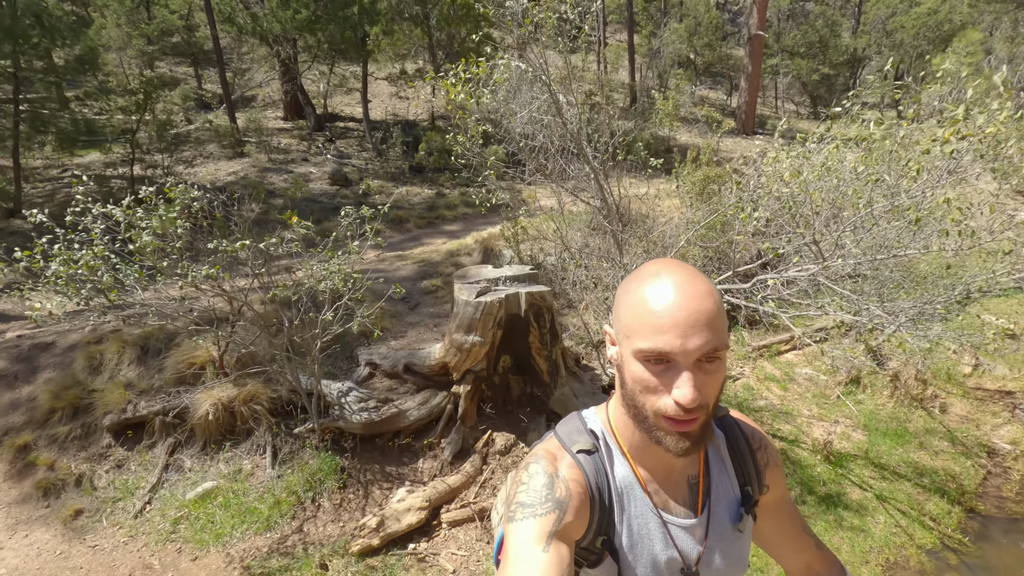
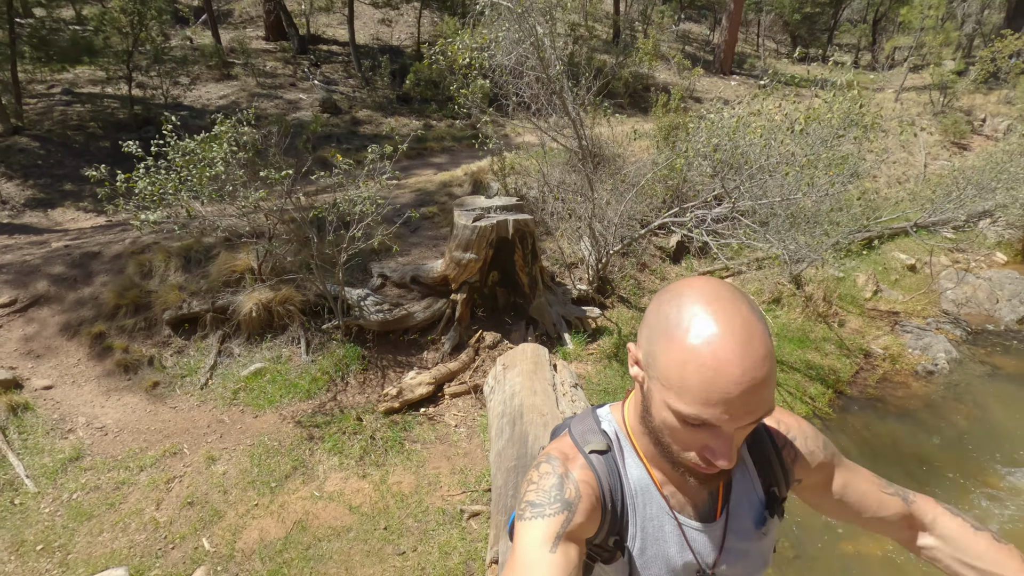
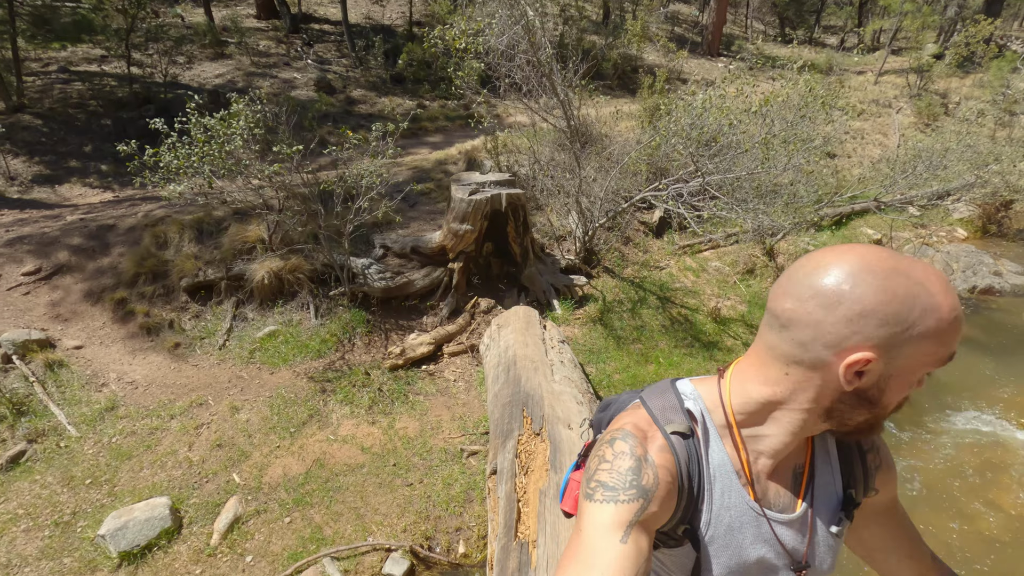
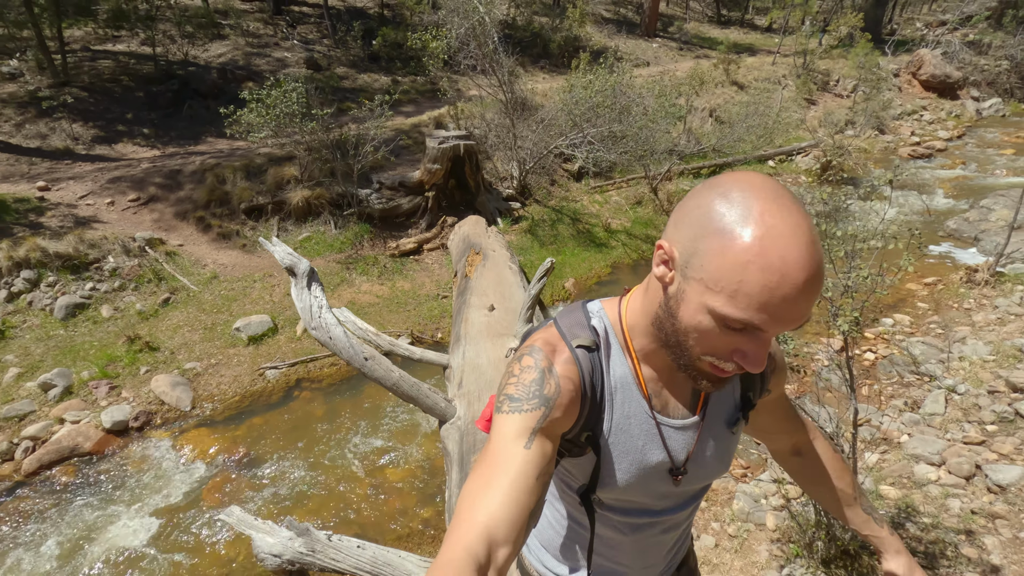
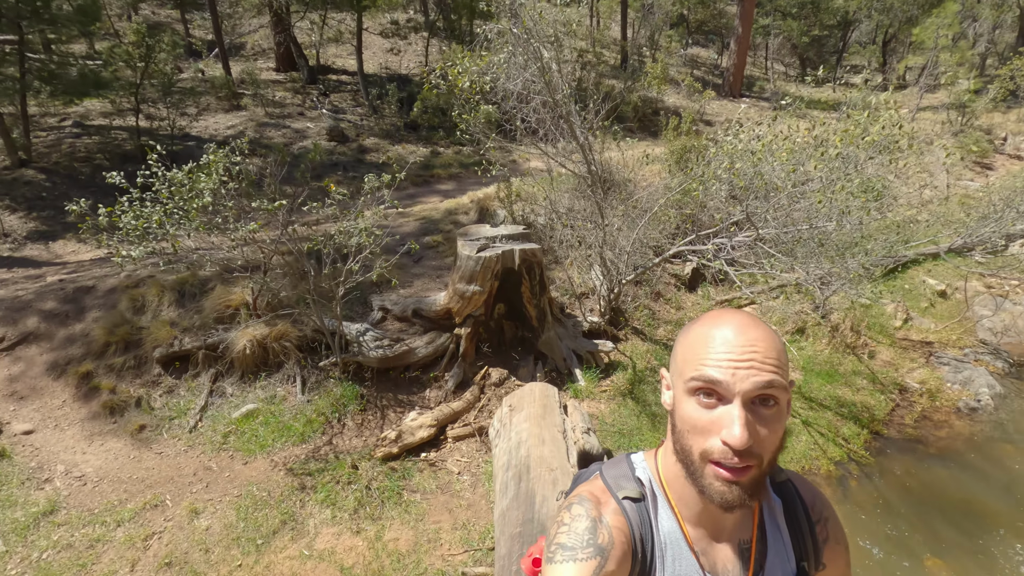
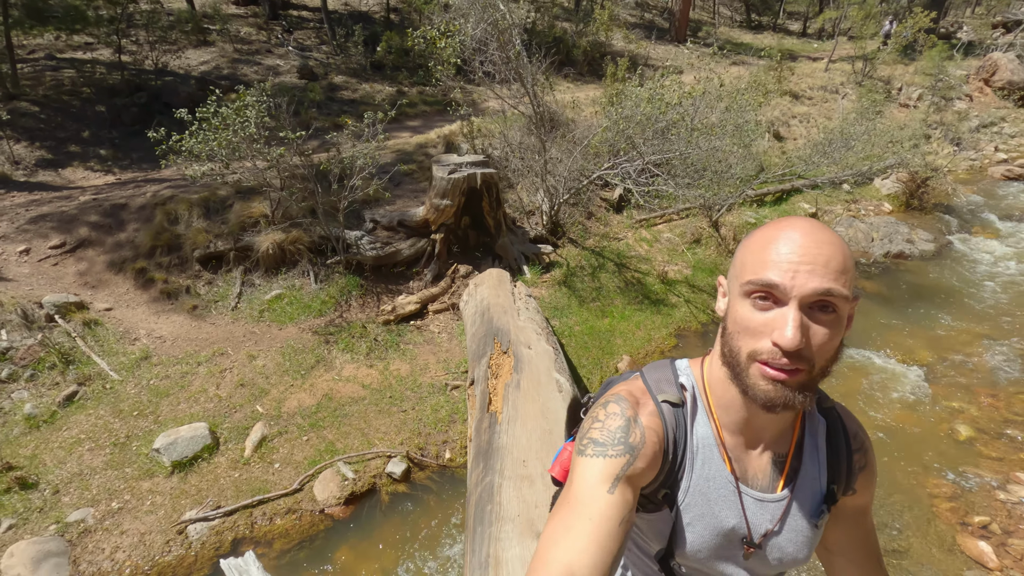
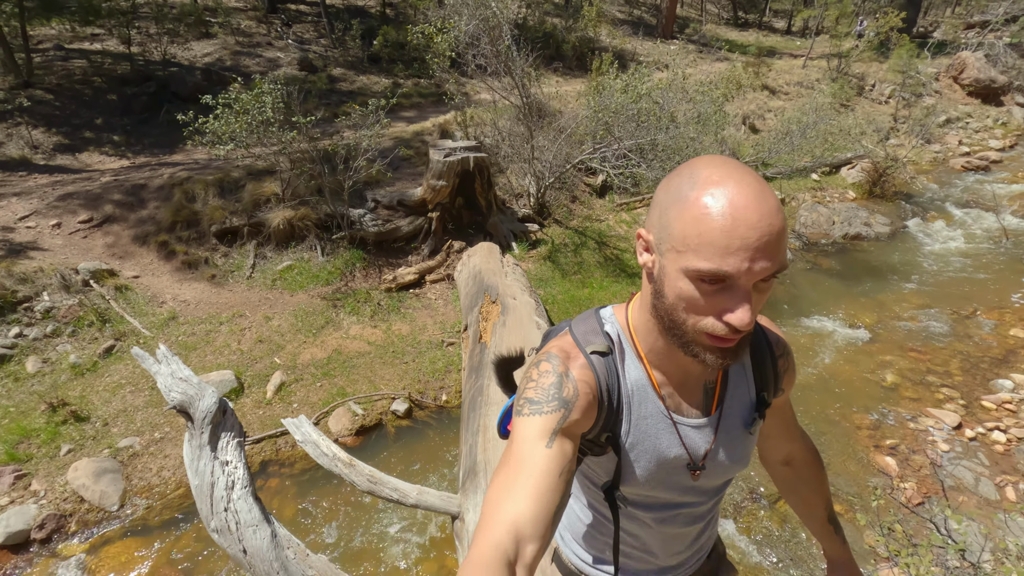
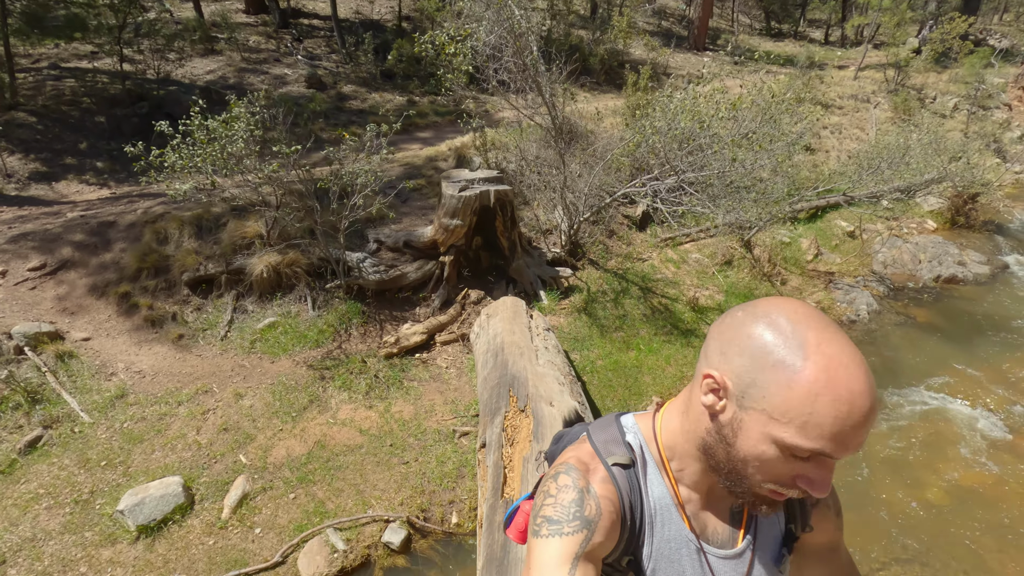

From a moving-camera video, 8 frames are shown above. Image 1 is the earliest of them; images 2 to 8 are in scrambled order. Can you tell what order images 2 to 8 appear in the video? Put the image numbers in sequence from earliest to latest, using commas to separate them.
5, 2, 3, 8, 6, 7, 4
